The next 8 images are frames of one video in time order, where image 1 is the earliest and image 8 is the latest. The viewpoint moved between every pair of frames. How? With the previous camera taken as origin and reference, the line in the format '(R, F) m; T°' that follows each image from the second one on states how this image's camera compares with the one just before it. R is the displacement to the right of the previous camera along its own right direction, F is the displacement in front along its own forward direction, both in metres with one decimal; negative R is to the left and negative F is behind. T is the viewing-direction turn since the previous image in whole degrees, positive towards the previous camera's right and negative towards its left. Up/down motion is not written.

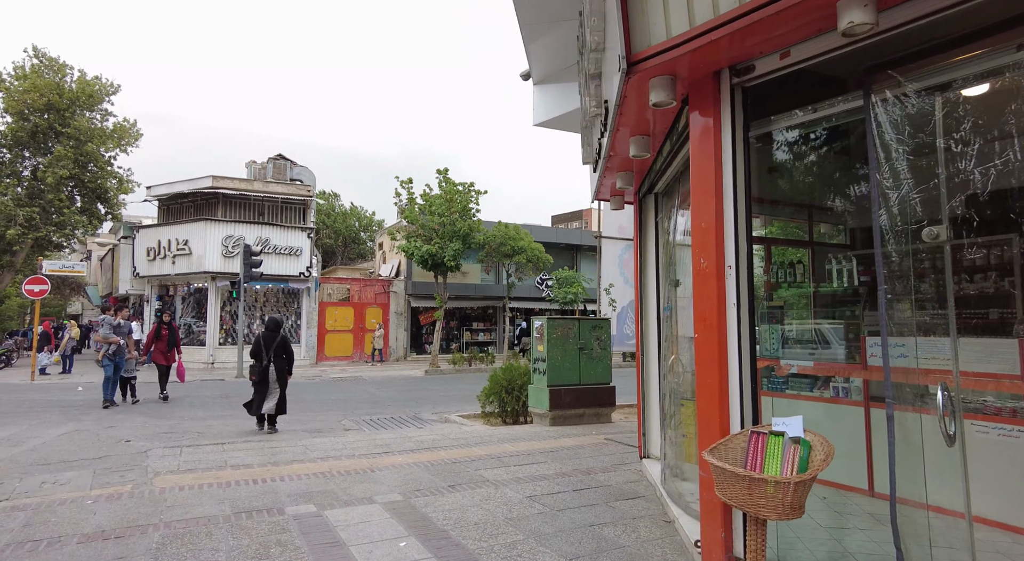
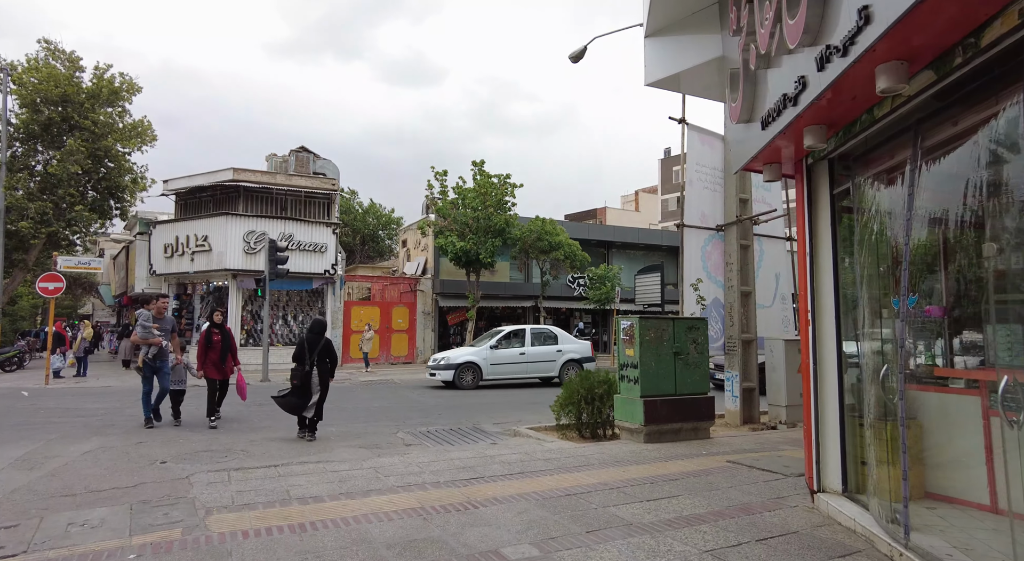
(-1.0, +1.2) m; -1°
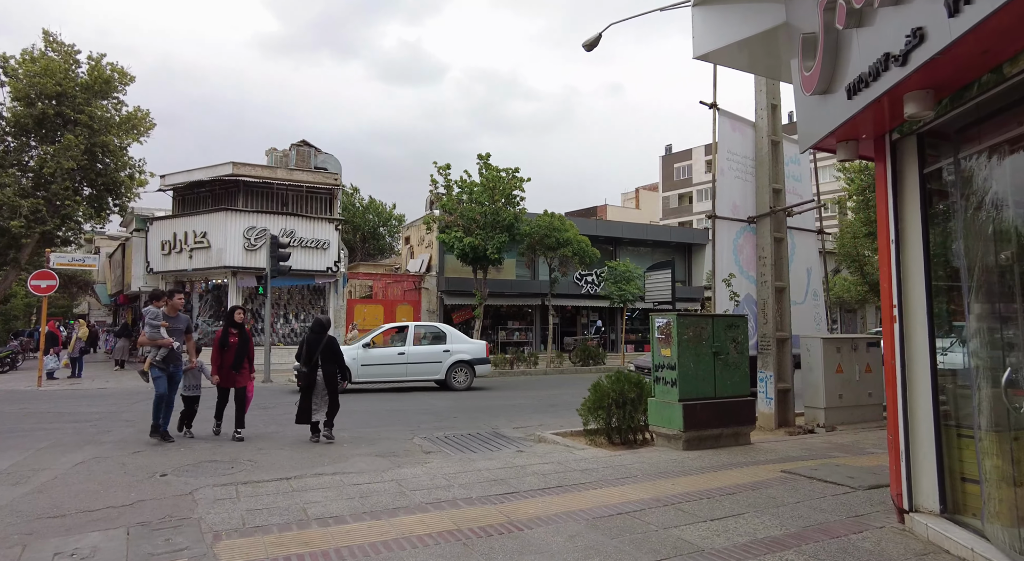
(-0.4, +0.6) m; 0°
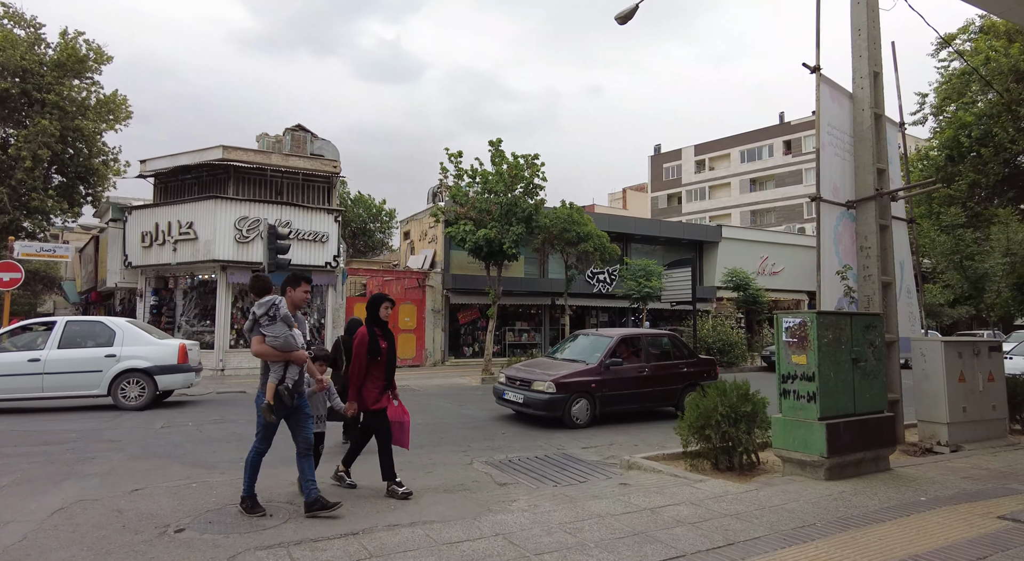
(-1.2, +1.5) m; +2°
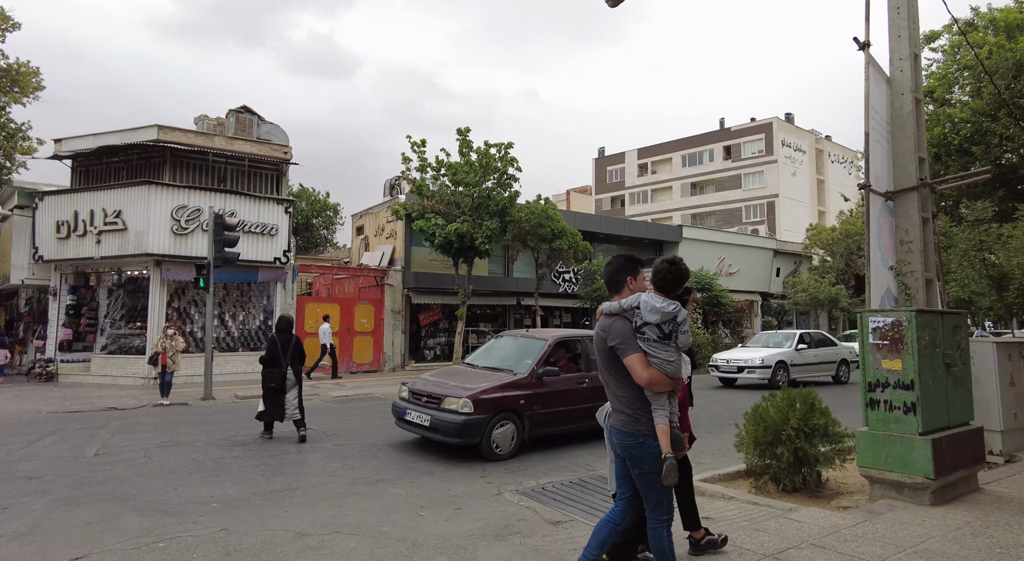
(-0.9, +1.2) m; +6°
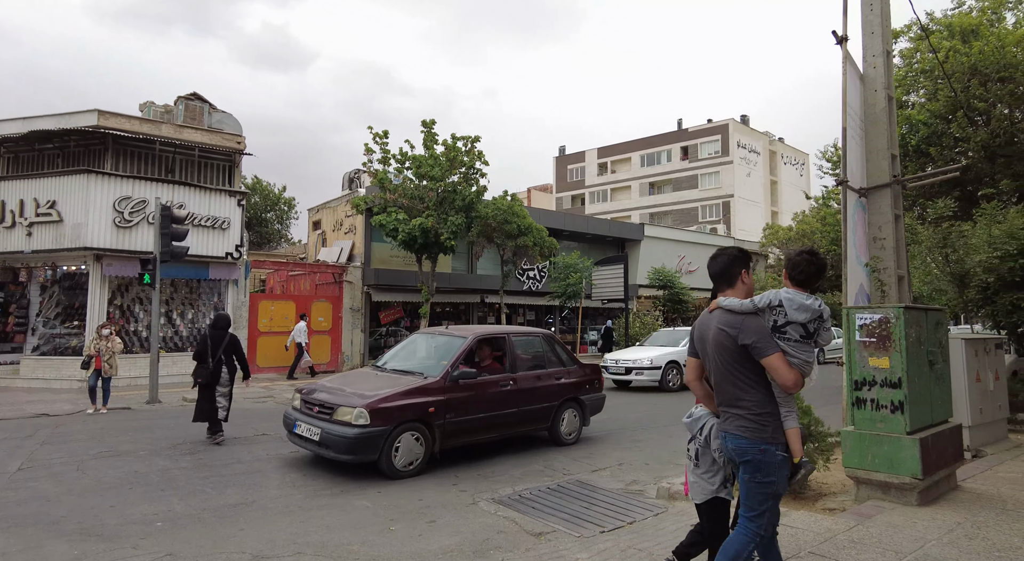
(-0.2, +0.3) m; +4°
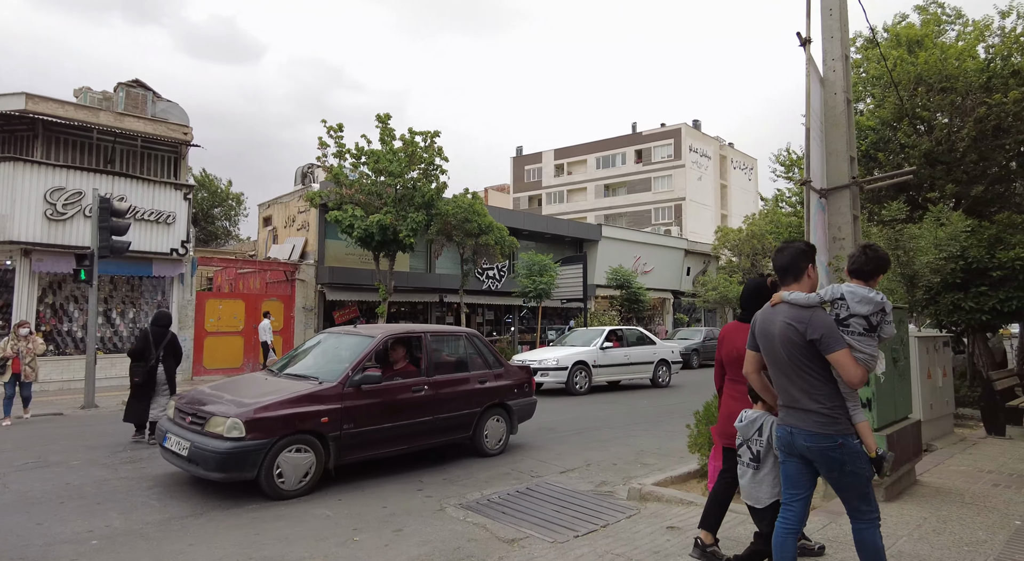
(-0.1, +0.2) m; +4°
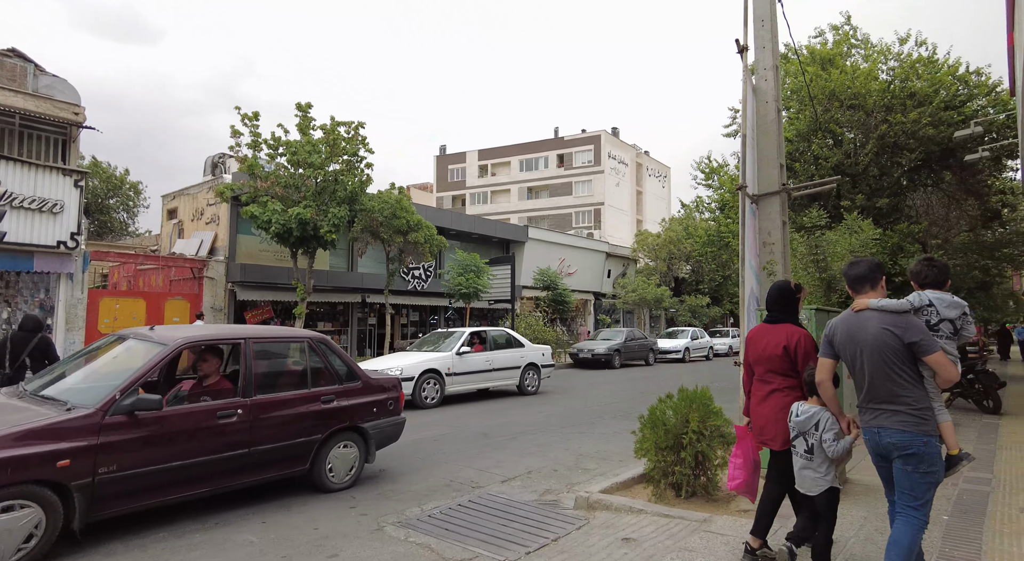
(-0.2, +0.3) m; +8°
